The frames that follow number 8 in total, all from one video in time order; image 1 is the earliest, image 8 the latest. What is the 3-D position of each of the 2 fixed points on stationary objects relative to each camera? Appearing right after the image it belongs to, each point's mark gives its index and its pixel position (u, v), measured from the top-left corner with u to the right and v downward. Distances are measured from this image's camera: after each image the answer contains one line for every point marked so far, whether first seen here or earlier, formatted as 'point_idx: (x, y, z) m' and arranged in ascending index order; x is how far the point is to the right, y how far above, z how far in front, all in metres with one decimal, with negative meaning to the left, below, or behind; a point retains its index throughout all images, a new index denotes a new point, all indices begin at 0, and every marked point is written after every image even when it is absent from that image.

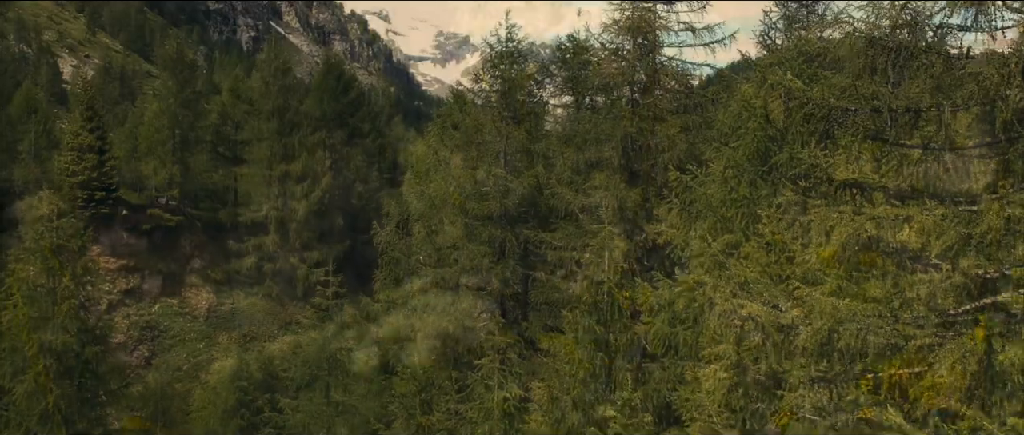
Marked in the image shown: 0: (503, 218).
0: (-0.2, +0.1, +16.9) m
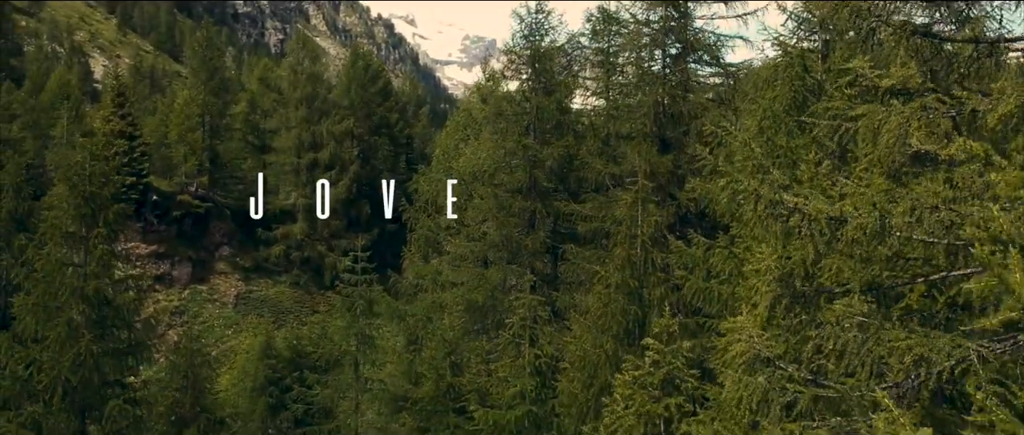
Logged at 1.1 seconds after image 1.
0: (+0.3, +0.5, +16.8) m
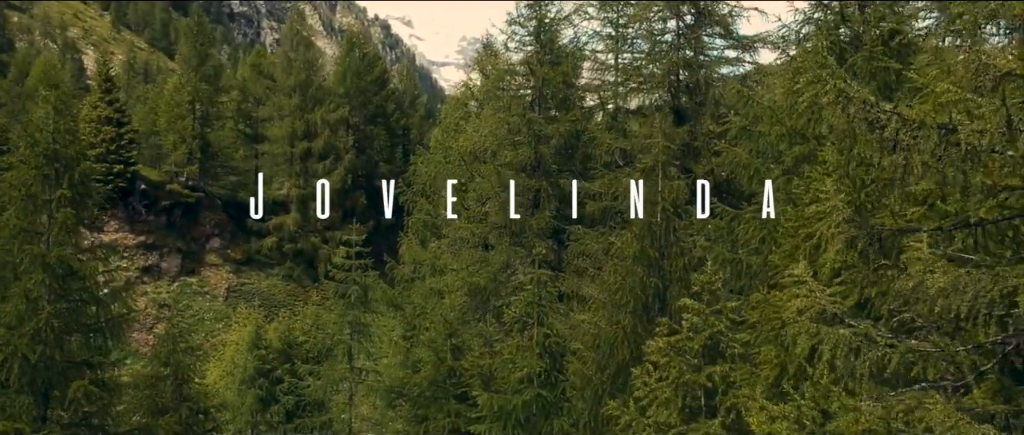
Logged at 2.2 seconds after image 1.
0: (+0.4, +0.8, +15.8) m
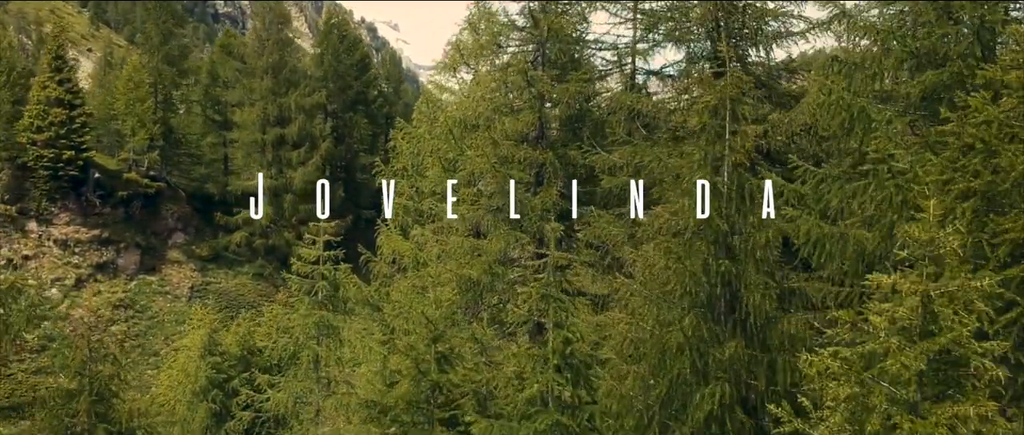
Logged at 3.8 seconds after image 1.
0: (+0.4, +1.1, +13.2) m
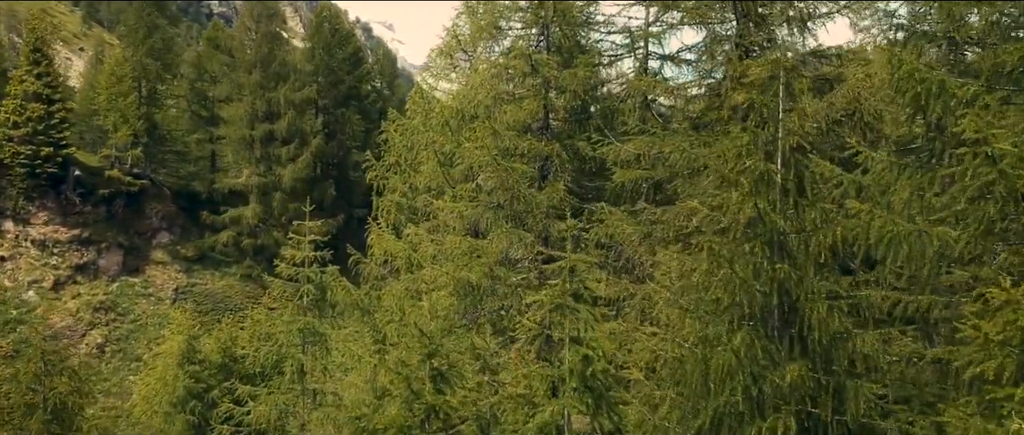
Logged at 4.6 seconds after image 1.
0: (+0.4, +1.1, +12.0) m
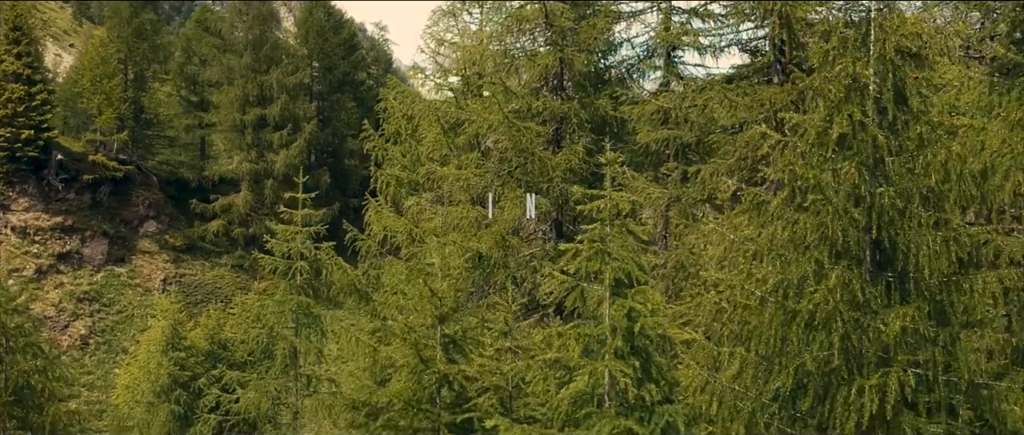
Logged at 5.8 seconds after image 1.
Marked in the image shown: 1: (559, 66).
0: (+0.5, +1.5, +11.1) m
1: (+0.5, +1.6, +10.8) m
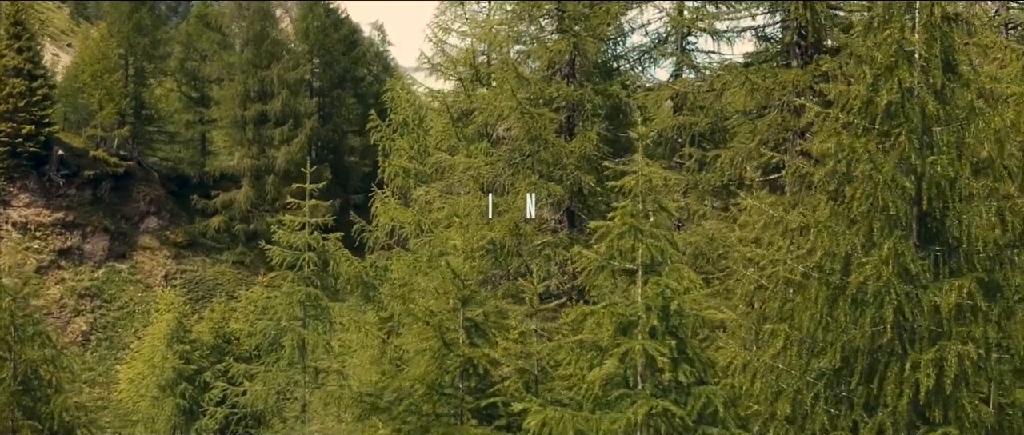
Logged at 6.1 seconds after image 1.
0: (+0.6, +1.6, +10.9) m
1: (+0.6, +1.7, +10.7) m
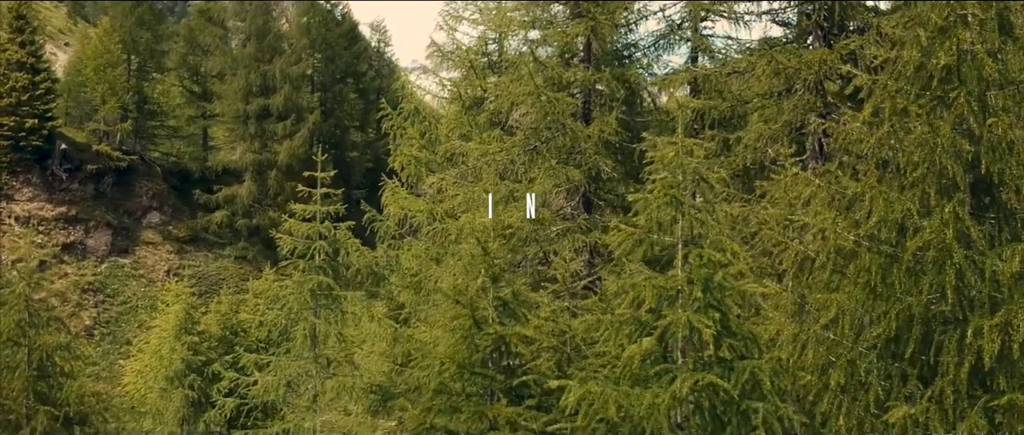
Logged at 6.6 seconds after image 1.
0: (+0.8, +1.7, +10.8) m
1: (+0.8, +1.8, +10.6) m
